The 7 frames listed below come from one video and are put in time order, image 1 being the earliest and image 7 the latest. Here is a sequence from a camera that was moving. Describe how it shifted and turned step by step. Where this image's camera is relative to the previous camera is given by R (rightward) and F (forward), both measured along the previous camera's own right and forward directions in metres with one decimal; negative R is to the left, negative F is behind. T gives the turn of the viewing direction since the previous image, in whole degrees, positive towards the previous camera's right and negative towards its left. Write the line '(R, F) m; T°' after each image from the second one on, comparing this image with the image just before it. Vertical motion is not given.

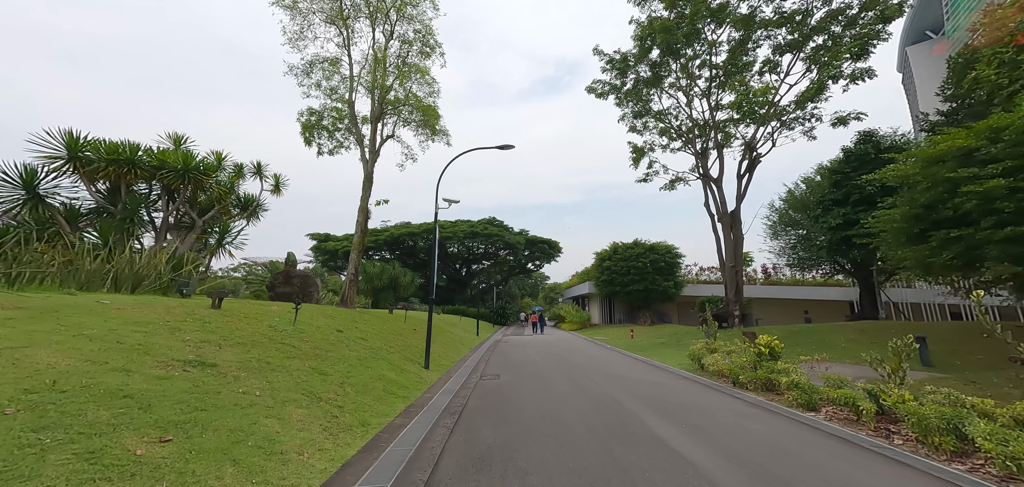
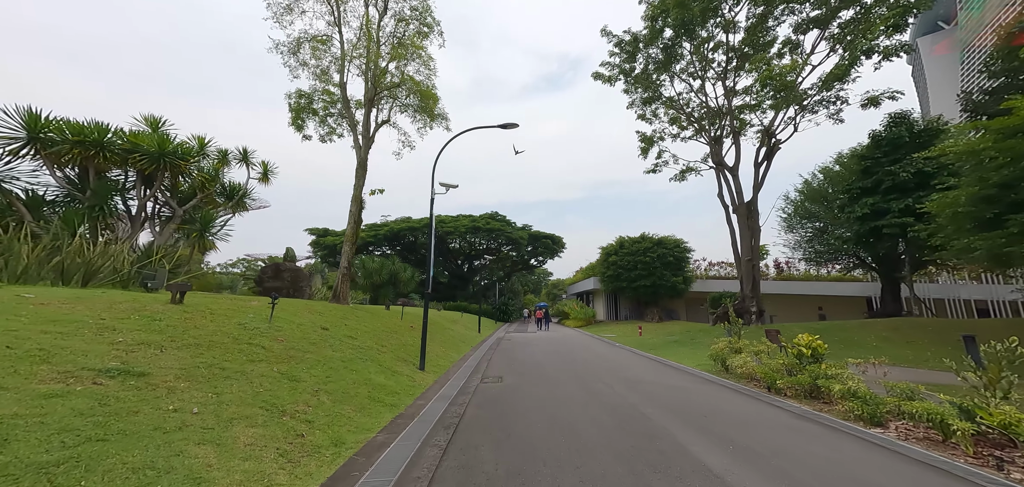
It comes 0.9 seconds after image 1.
(0.0, +1.1) m; 0°
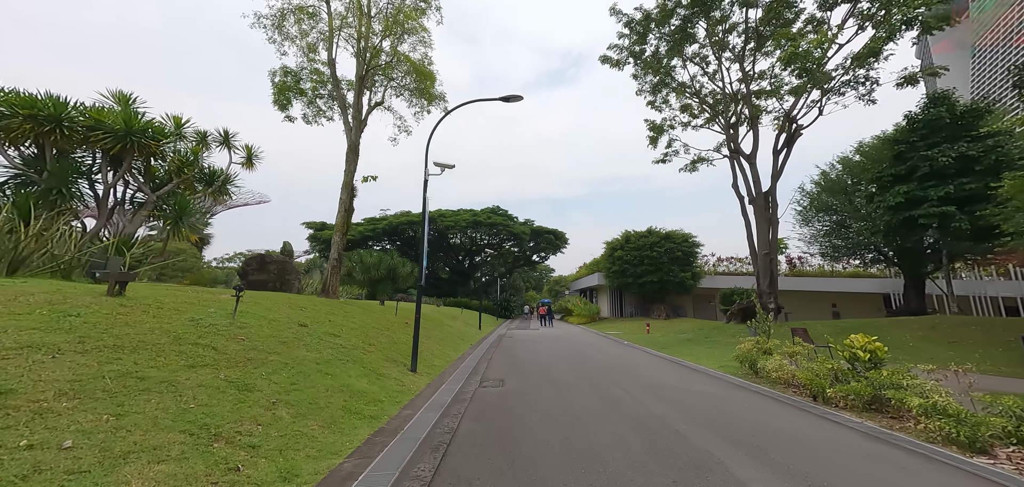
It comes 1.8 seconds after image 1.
(0.0, +1.2) m; 0°
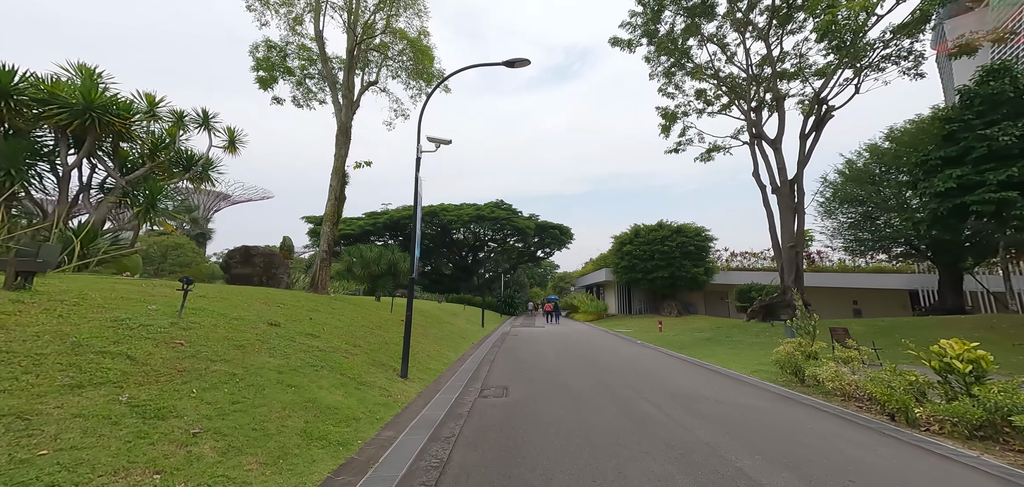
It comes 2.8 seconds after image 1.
(0.0, +1.3) m; -1°
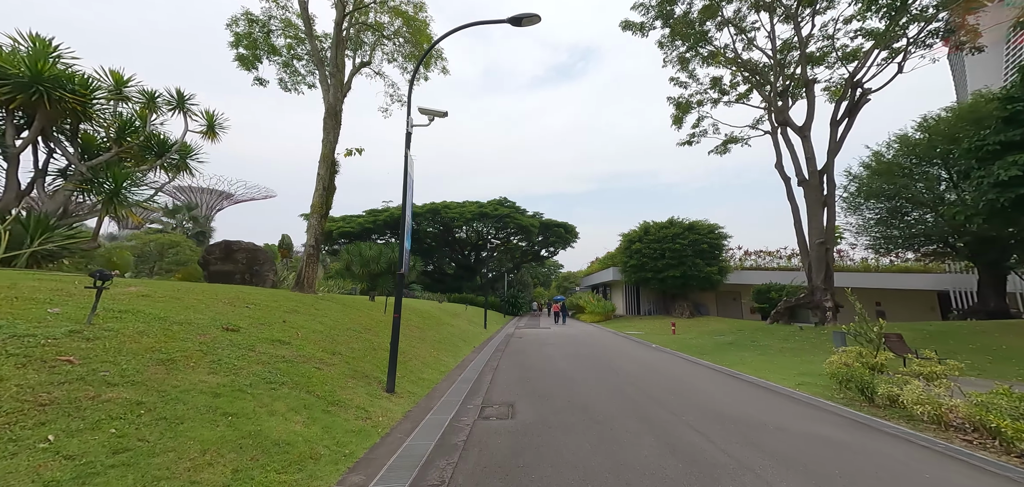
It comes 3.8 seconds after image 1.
(-0.1, +1.4) m; 0°
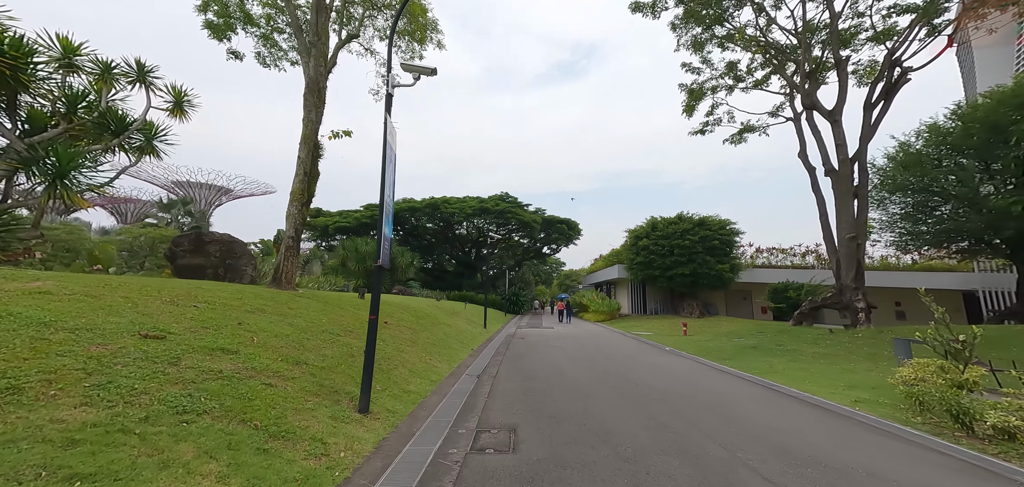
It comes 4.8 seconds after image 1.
(0.0, +1.4) m; 0°
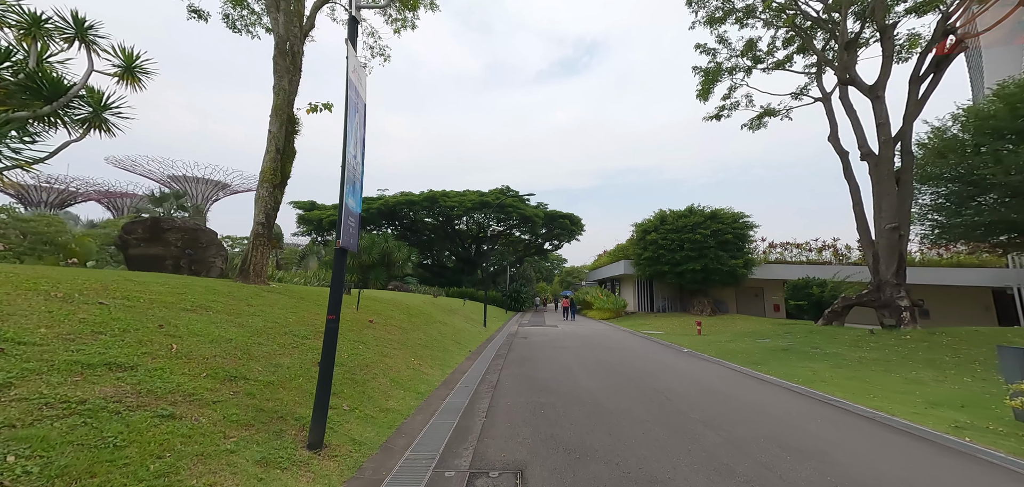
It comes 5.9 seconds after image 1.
(-0.1, +1.6) m; 0°
